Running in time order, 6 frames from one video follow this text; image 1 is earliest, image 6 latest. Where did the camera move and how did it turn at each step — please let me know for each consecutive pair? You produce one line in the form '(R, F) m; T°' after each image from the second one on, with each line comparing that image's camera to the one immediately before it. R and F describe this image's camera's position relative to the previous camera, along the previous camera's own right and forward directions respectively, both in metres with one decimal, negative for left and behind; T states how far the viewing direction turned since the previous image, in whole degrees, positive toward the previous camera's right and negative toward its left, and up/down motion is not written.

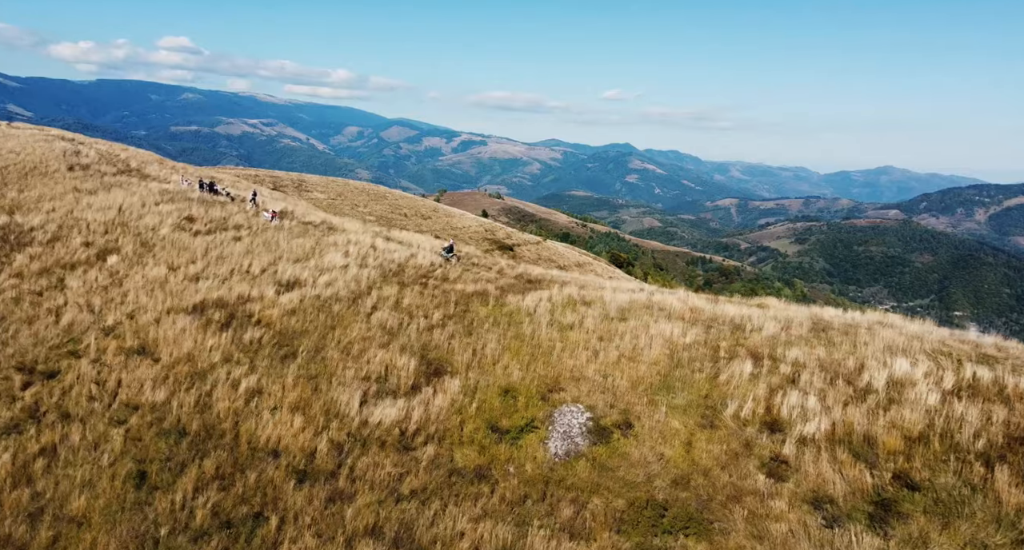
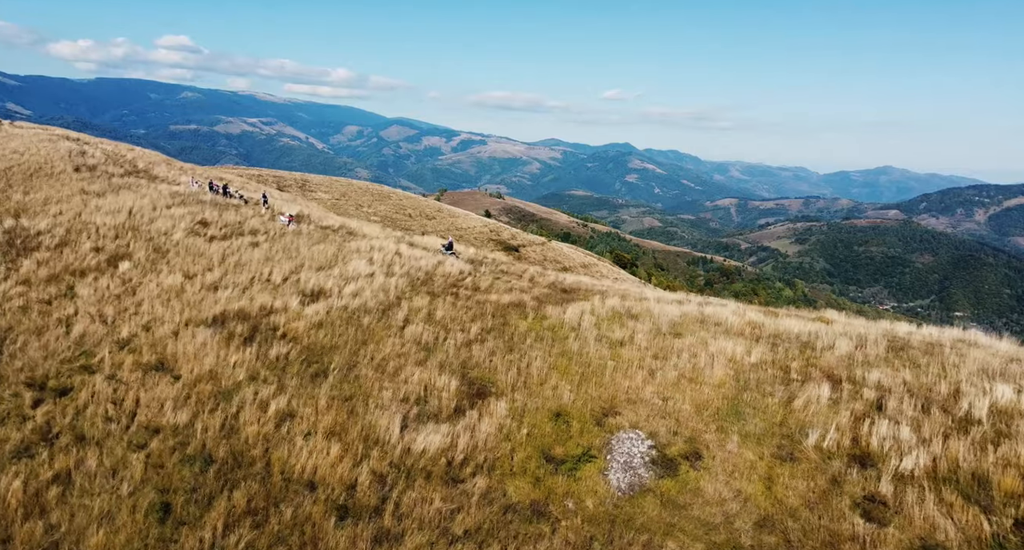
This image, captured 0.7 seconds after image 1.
(-0.6, +0.7) m; 0°
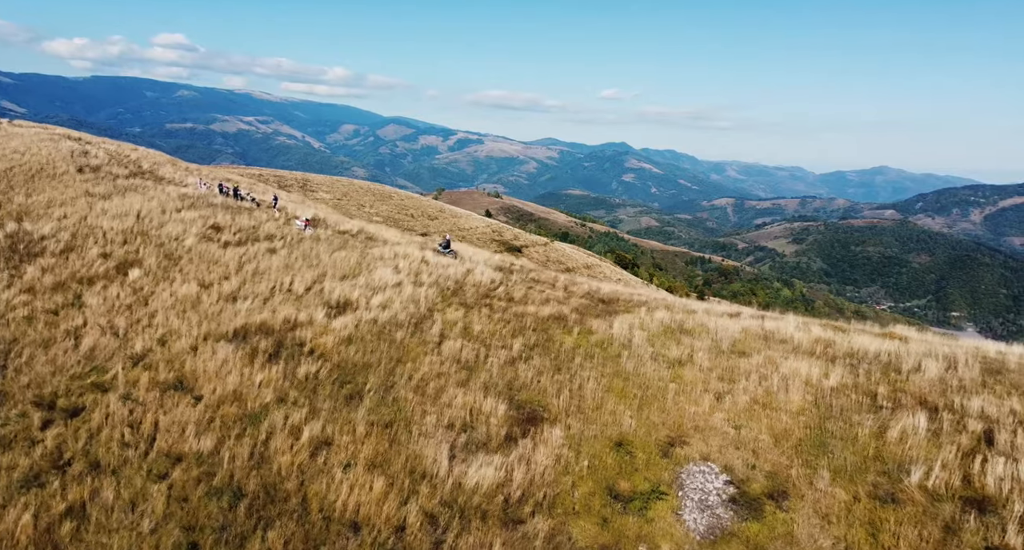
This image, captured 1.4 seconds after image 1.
(-0.7, +0.7) m; 0°
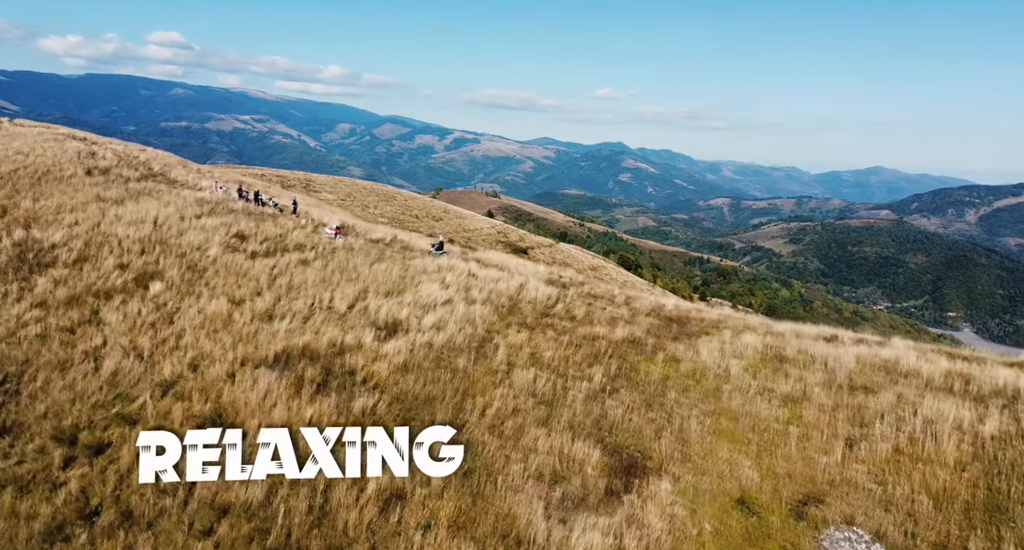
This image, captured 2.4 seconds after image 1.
(-1.0, +1.1) m; 0°
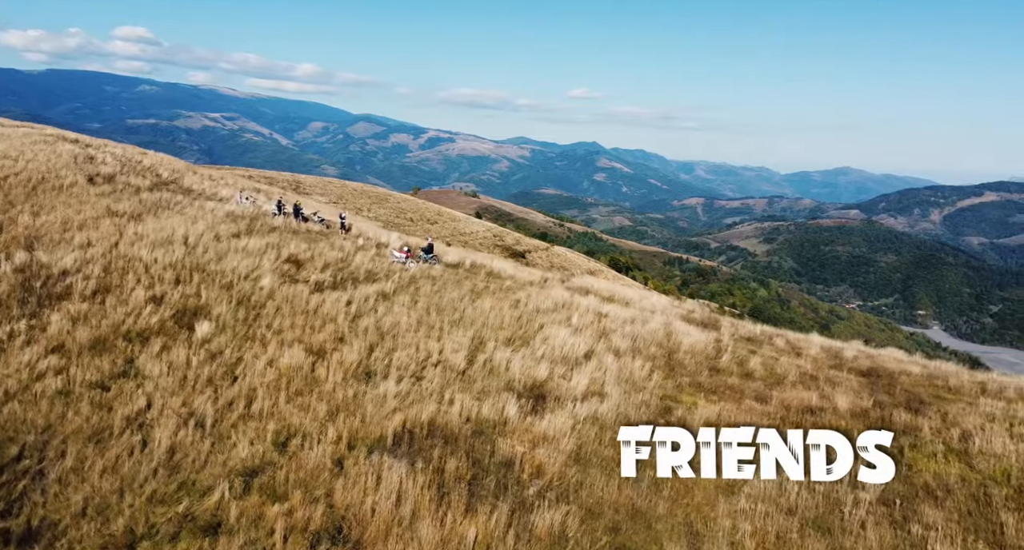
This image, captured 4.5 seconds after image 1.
(-2.4, +2.4) m; +1°
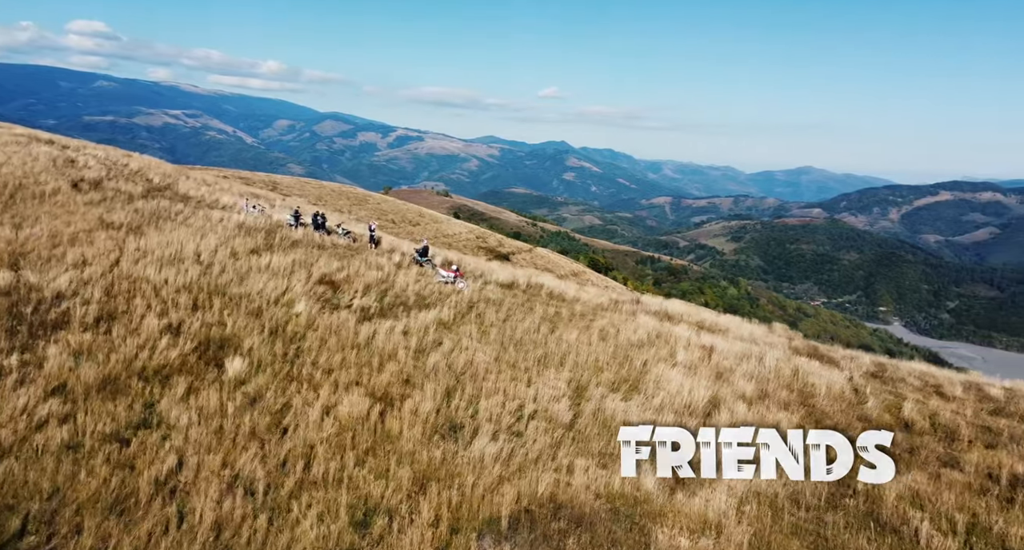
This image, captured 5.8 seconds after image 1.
(-1.5, +1.5) m; +2°
